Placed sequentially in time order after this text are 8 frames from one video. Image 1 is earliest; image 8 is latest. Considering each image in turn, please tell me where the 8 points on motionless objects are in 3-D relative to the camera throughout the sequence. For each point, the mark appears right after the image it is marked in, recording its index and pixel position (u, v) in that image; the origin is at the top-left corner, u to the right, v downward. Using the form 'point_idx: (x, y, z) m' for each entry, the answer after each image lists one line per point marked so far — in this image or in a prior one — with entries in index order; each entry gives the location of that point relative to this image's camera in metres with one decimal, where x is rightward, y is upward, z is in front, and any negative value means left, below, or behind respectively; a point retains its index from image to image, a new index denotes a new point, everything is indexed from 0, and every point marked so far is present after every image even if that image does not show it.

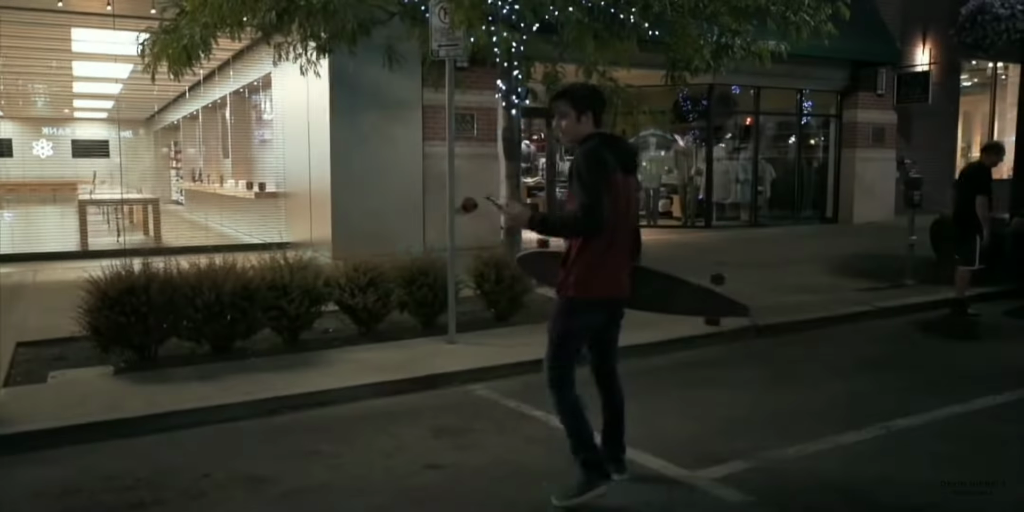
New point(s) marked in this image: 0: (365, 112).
0: (-2.3, +2.3, +13.2) m
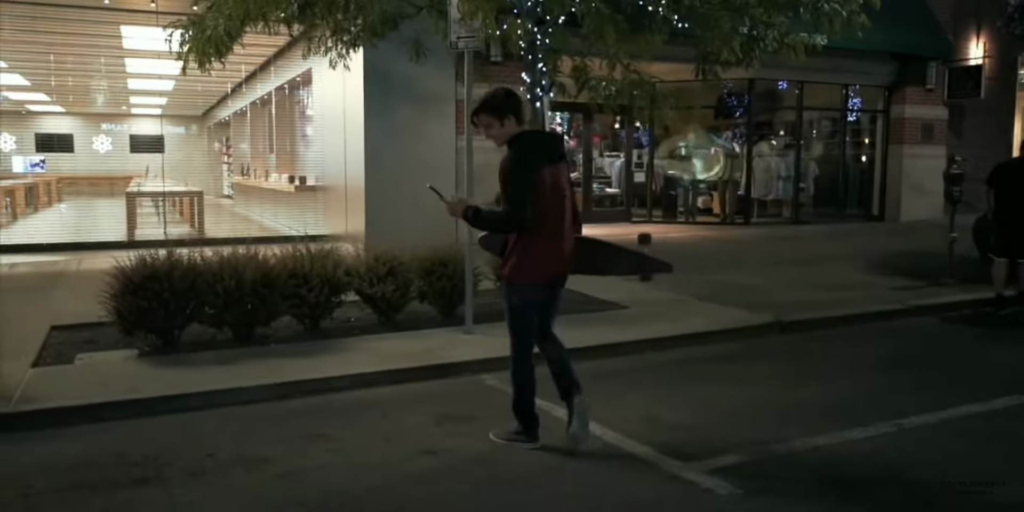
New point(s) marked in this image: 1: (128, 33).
0: (-1.8, +2.4, +13.3) m
1: (-6.8, +4.0, +14.8) m
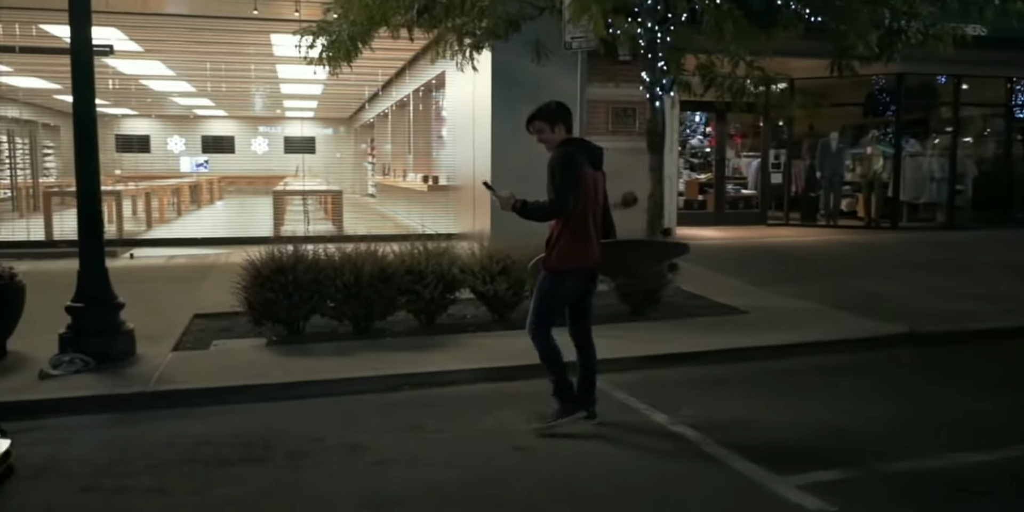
0: (+0.2, +2.4, +13.5) m
1: (-4.5, +4.1, +15.8) m
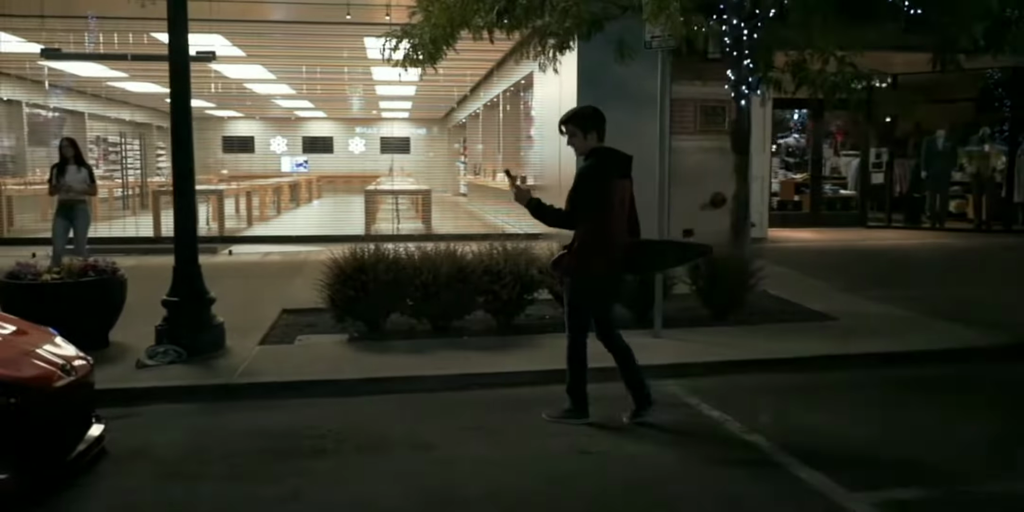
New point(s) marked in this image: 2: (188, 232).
0: (+1.6, +2.4, +13.4) m
1: (-2.8, +4.1, +16.2) m
2: (-3.1, +0.2, +7.8) m
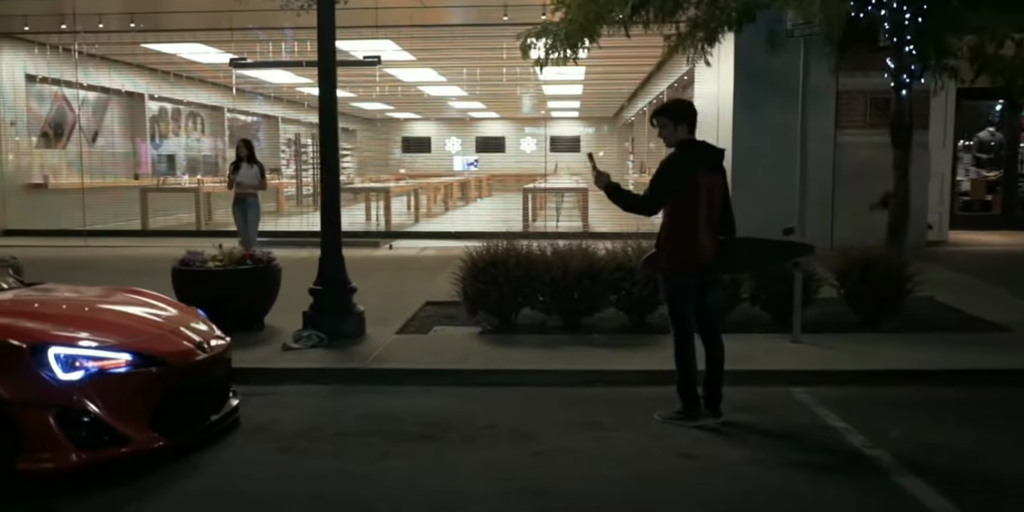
0: (+4.0, +2.4, +12.8) m
1: (+0.3, +4.2, +16.4) m
2: (-1.8, +0.3, +8.4) m
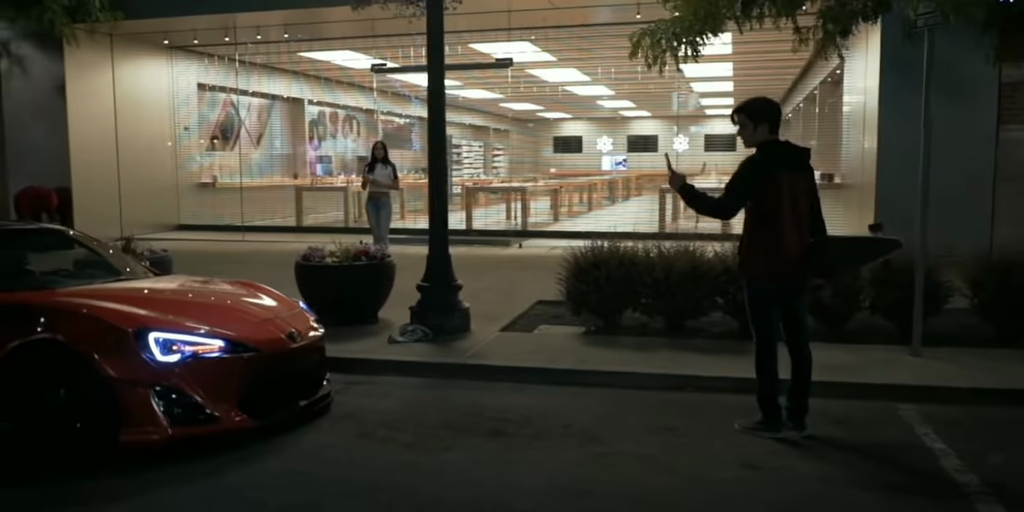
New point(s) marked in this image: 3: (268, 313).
0: (+5.8, +2.3, +11.9) m
1: (+2.9, +4.2, +16.2) m
2: (-0.8, +0.3, +8.7) m
3: (-1.8, -0.4, +6.0) m
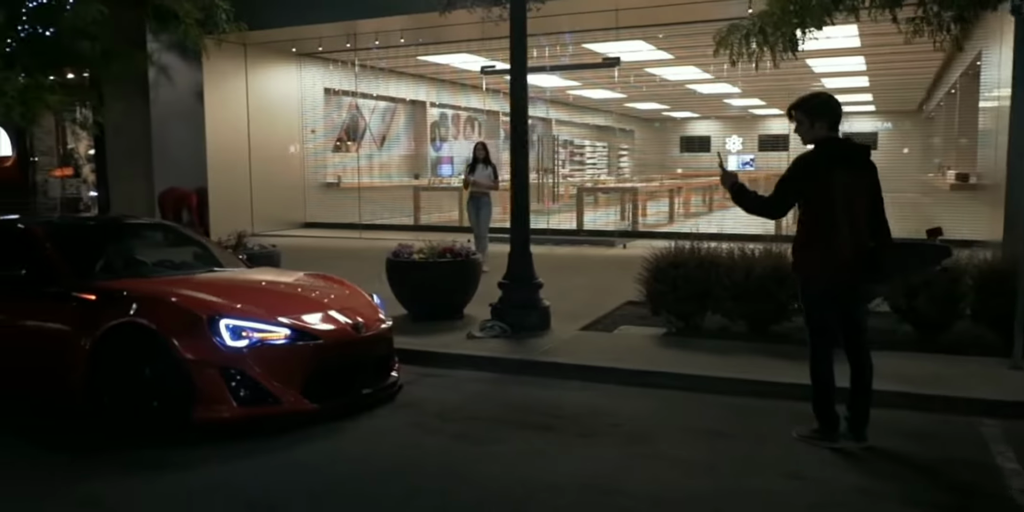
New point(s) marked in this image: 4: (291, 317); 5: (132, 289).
0: (+7.1, +2.2, +11.0) m
1: (+5.0, +4.1, +15.6) m
2: (+0.1, +0.3, +8.8) m
3: (-1.3, -0.4, +6.3) m
4: (-1.5, -0.4, +5.8) m
5: (-2.7, -0.2, +5.8) m
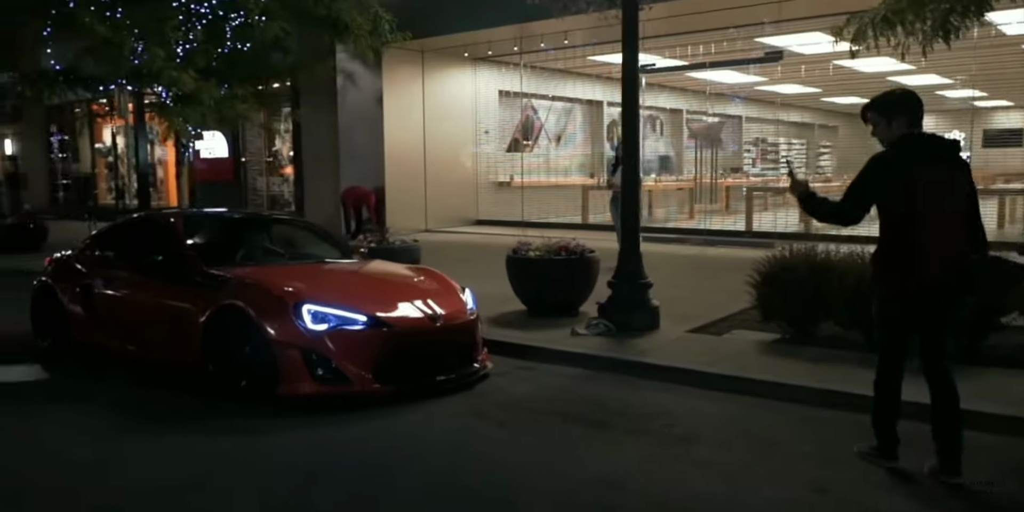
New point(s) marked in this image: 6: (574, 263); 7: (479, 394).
0: (+8.6, +2.1, +9.2) m
1: (+7.7, +4.0, +14.2) m
2: (+1.3, +0.4, +8.8) m
3: (-0.7, -0.3, +6.7) m
4: (-1.1, -0.4, +6.2) m
5: (-2.2, -0.2, +6.6) m
6: (+0.7, -0.1, +9.5) m
7: (-0.3, -1.1, +6.7) m
